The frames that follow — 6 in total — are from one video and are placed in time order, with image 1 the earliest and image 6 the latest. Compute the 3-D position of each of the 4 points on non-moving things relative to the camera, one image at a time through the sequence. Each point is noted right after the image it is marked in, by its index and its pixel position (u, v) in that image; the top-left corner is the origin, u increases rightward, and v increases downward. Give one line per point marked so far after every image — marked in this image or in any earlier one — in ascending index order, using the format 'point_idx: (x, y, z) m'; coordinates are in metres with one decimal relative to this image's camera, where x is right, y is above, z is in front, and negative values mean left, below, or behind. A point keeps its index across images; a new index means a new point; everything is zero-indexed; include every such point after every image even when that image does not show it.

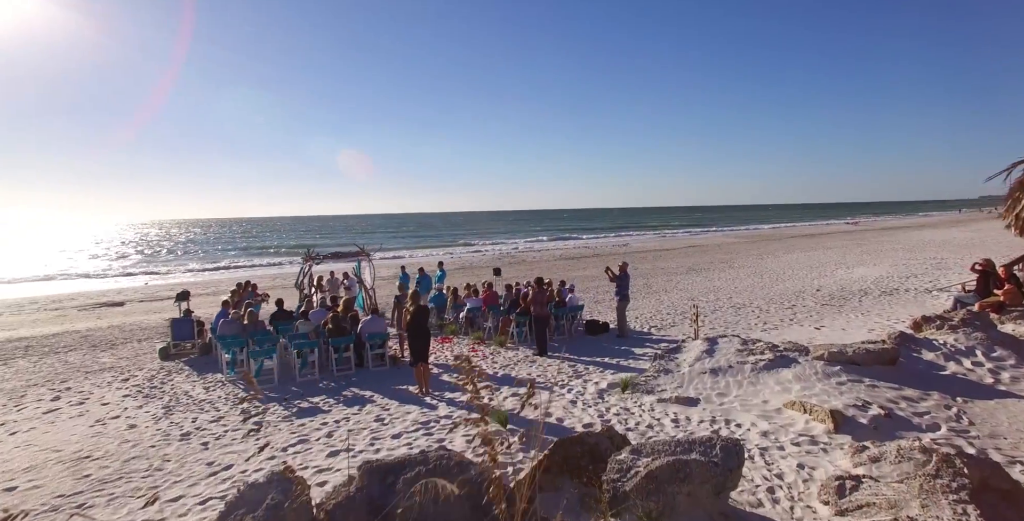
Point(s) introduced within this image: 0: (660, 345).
0: (+2.5, -1.4, +9.7) m
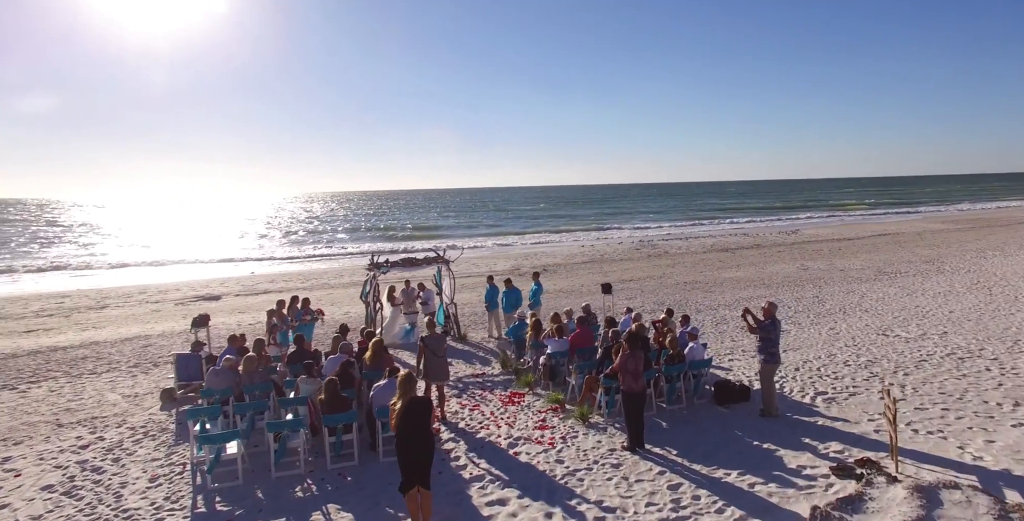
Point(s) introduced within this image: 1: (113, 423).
0: (+3.3, -2.0, +6.0) m
1: (-4.7, -1.9, +7.0) m
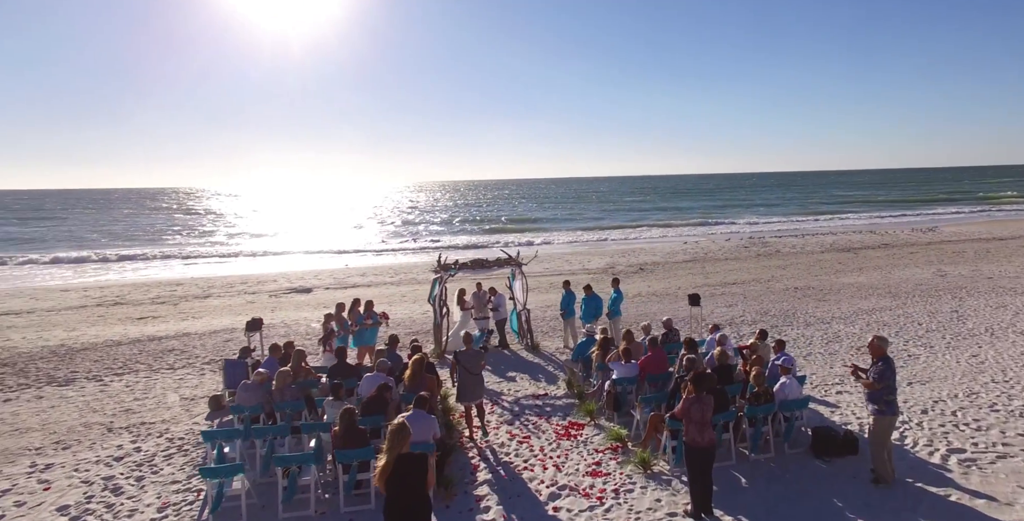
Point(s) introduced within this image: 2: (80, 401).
0: (+3.5, -2.3, +4.6) m
1: (-4.2, -2.0, +6.9) m
2: (-6.5, -2.1, +8.8) m
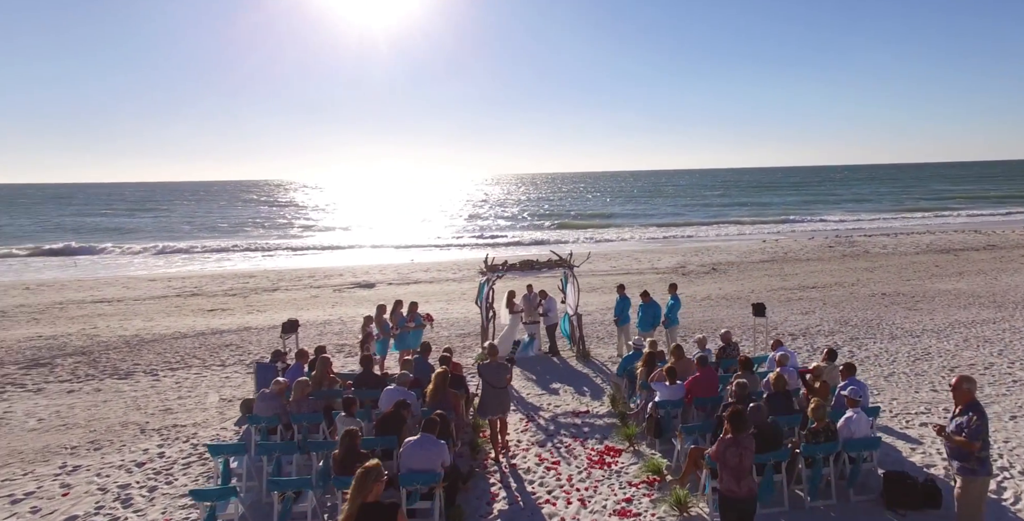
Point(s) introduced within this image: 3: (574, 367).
0: (+3.5, -2.5, +3.6) m
1: (-3.9, -2.1, +6.9) m
2: (-5.9, -2.1, +9.1) m
3: (+1.3, -2.2, +11.9) m
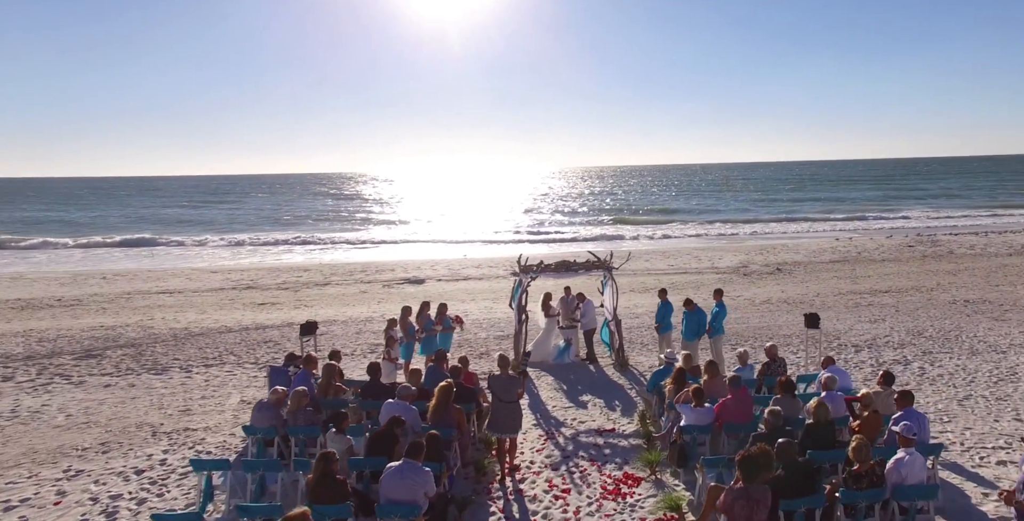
0: (+3.3, -2.6, +2.8) m
1: (-3.7, -2.1, +6.8) m
2: (-5.6, -2.1, +9.2) m
3: (+1.9, -2.2, +11.3) m
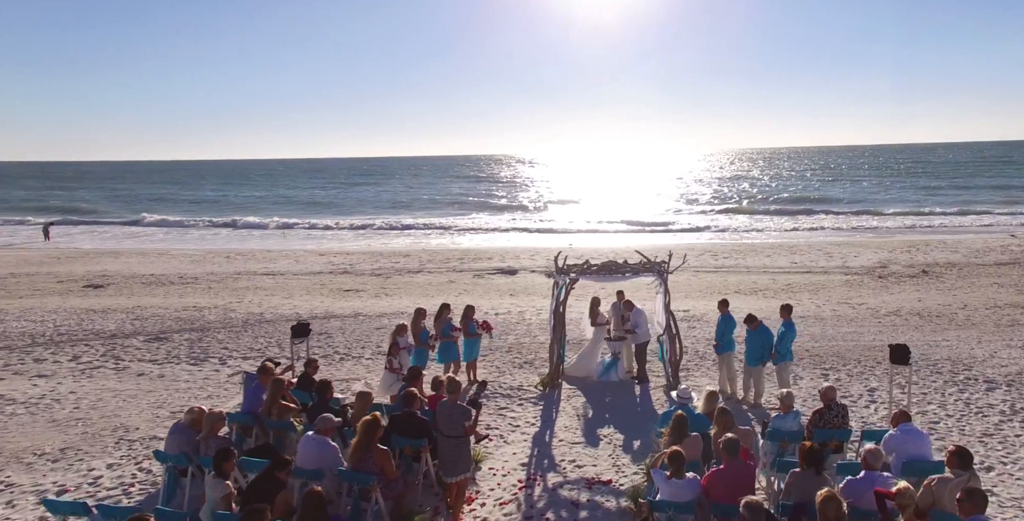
0: (+1.8, -3.0, +1.2) m
1: (-4.1, -2.2, +6.6) m
2: (-5.4, -2.1, +9.3) m
3: (+2.3, -2.4, +9.7) m
